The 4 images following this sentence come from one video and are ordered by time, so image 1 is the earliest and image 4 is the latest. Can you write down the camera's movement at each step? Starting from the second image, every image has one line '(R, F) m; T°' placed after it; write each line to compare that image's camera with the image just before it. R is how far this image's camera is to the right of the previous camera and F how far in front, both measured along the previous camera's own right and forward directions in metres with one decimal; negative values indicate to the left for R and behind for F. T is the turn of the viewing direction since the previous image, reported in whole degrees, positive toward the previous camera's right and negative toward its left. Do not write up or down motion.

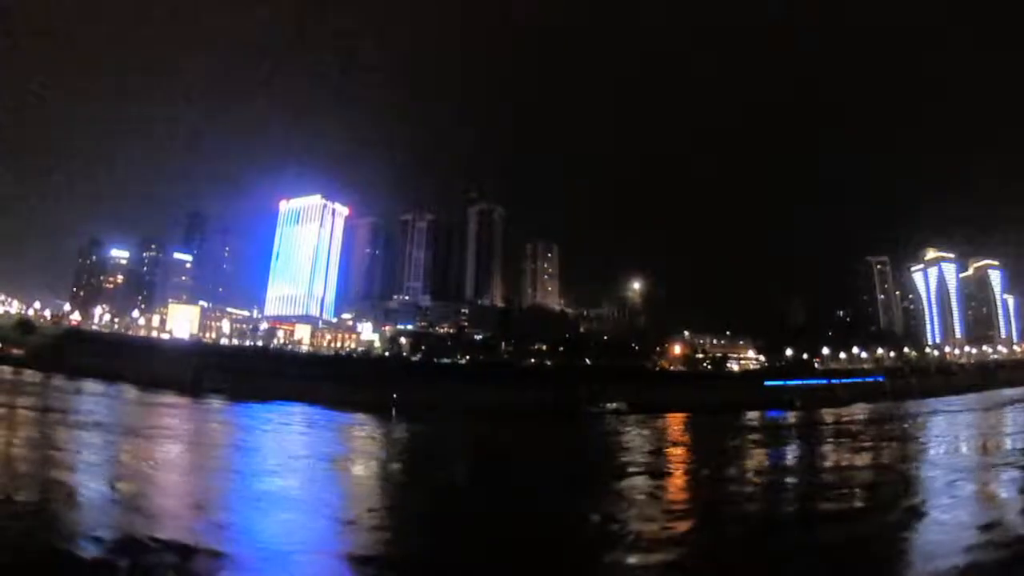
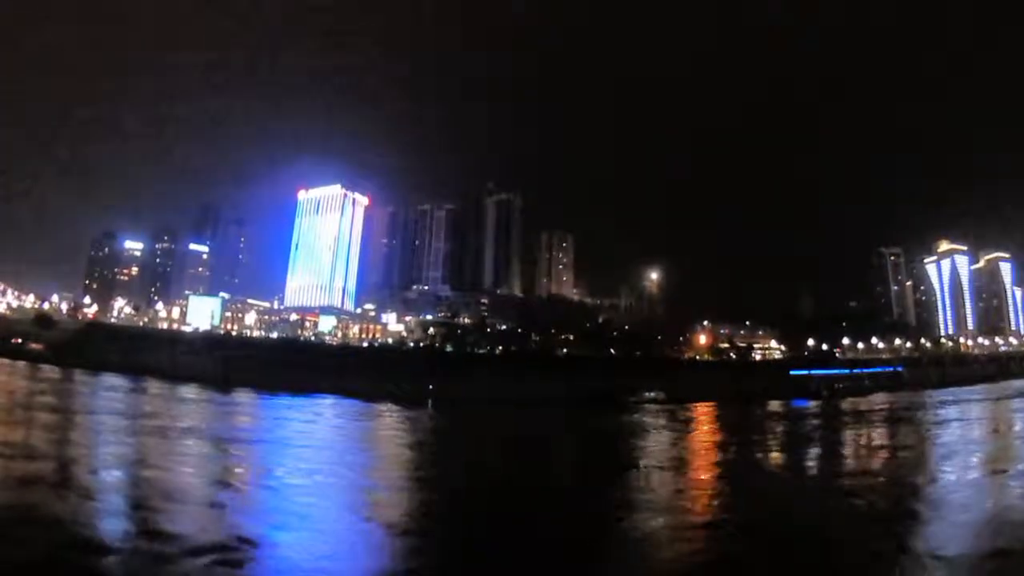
(-1.5, +0.1) m; +1°
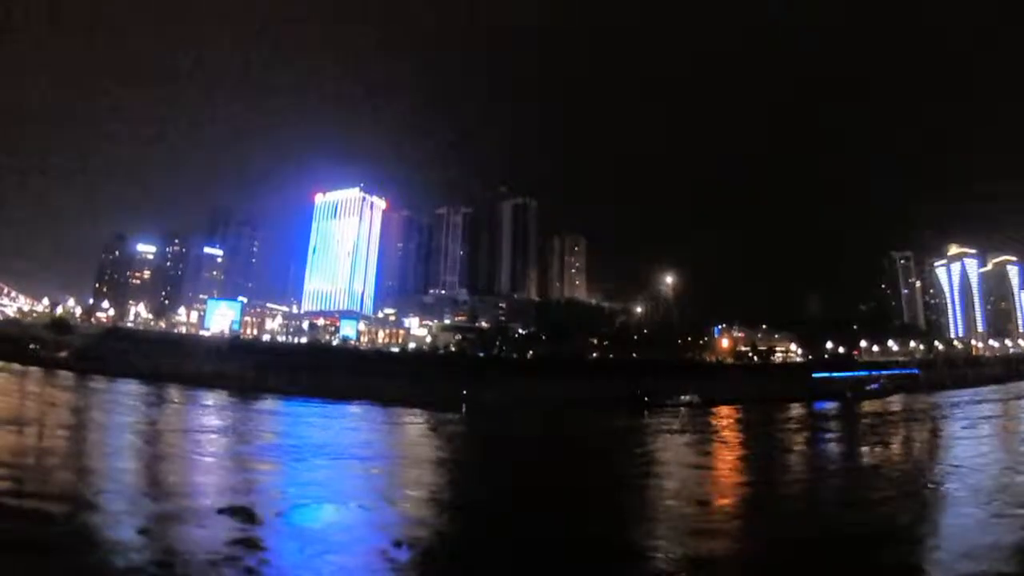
(-1.4, +0.1) m; +2°
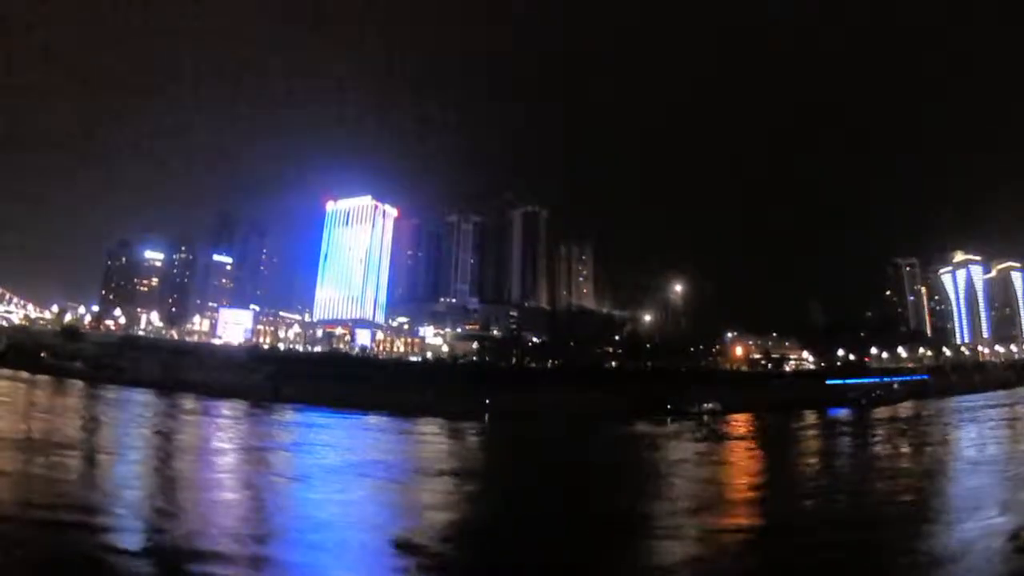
(-0.9, +0.1) m; +1°
